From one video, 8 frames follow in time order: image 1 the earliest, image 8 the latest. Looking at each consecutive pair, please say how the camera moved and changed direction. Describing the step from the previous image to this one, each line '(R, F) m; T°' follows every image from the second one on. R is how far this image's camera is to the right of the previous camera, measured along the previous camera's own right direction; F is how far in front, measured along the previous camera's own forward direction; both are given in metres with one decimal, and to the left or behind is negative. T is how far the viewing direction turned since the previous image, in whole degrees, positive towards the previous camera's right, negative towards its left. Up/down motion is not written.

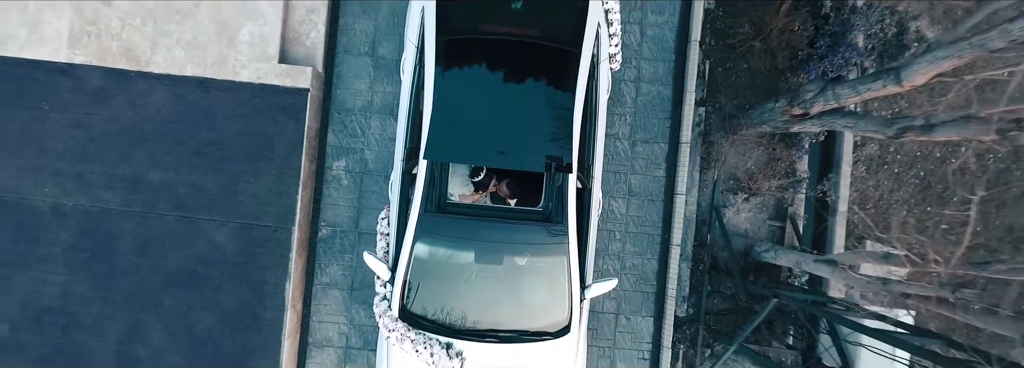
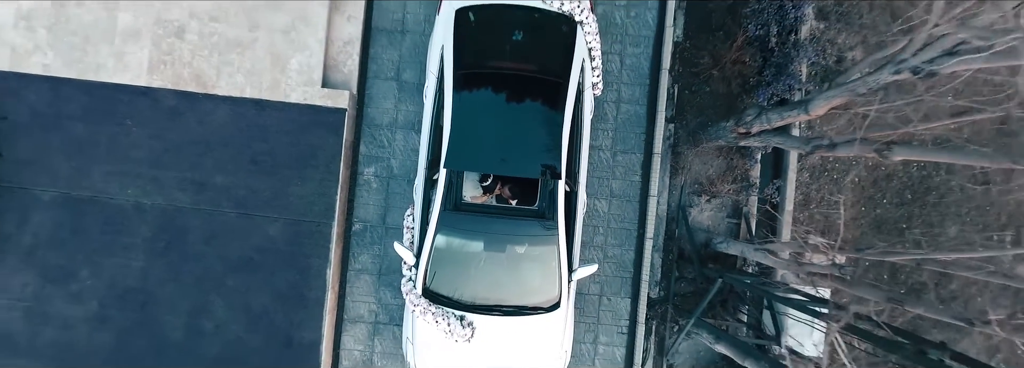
(0.0, -1.2) m; 0°
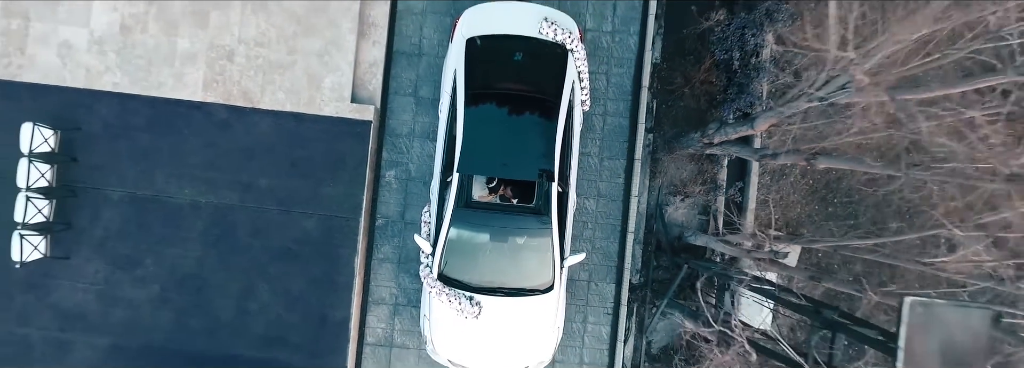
(0.0, -1.1) m; 0°
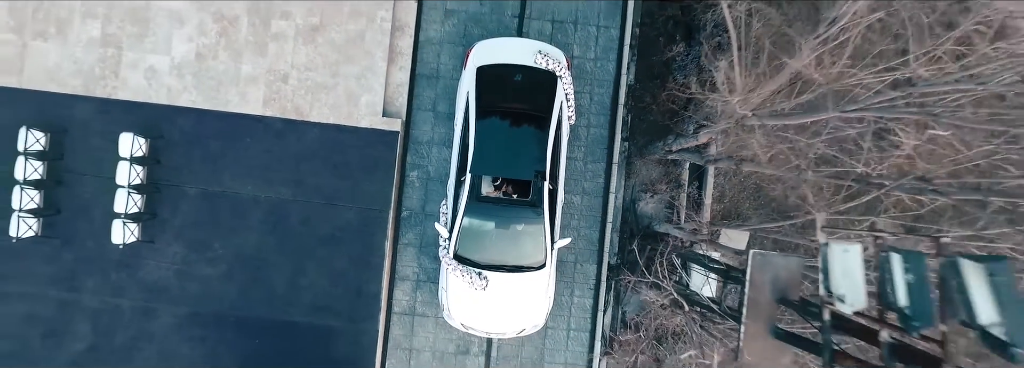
(0.0, -1.8) m; 0°
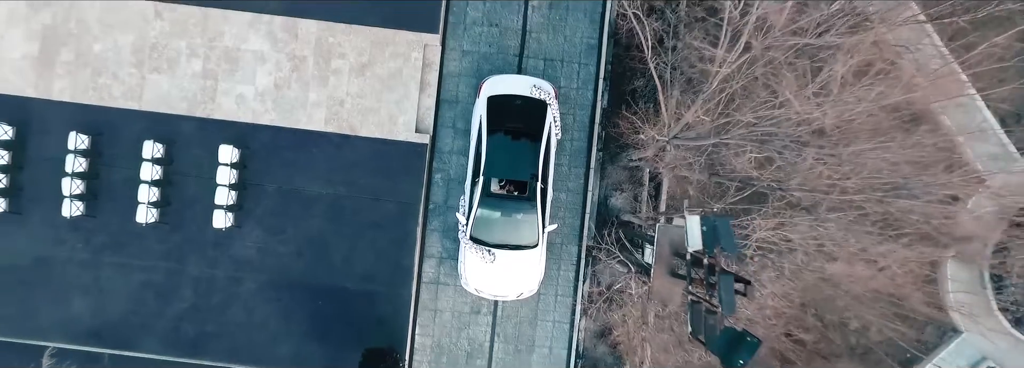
(0.0, -3.1) m; 0°
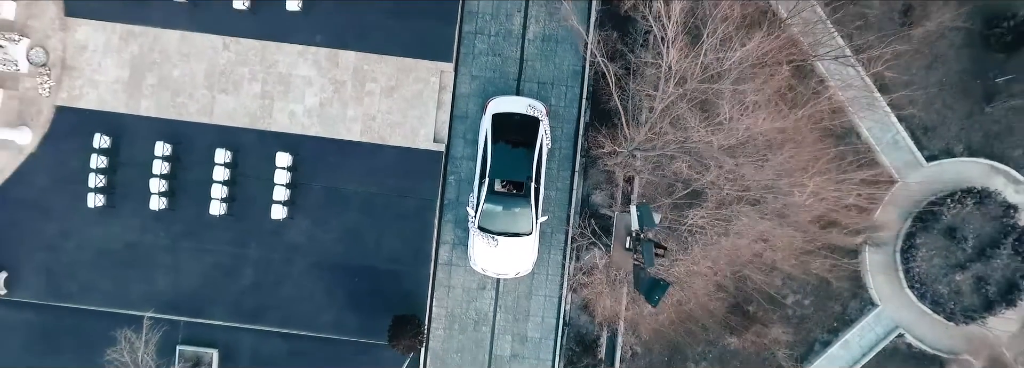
(0.0, -3.0) m; 0°
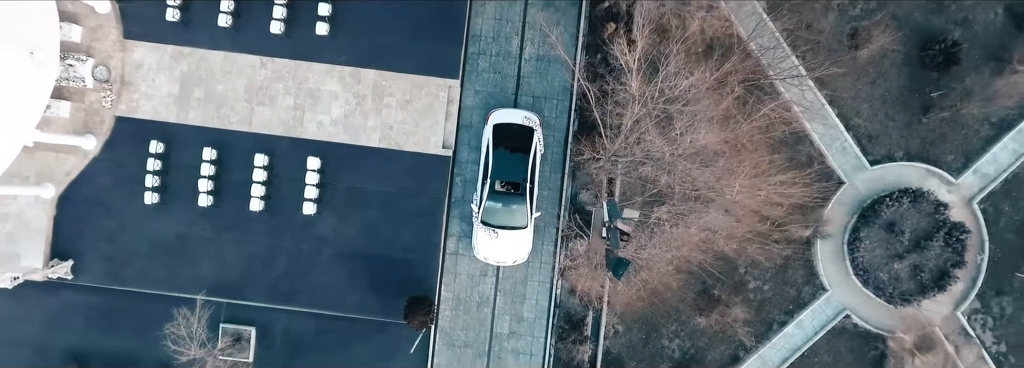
(+0.1, -2.5) m; 0°
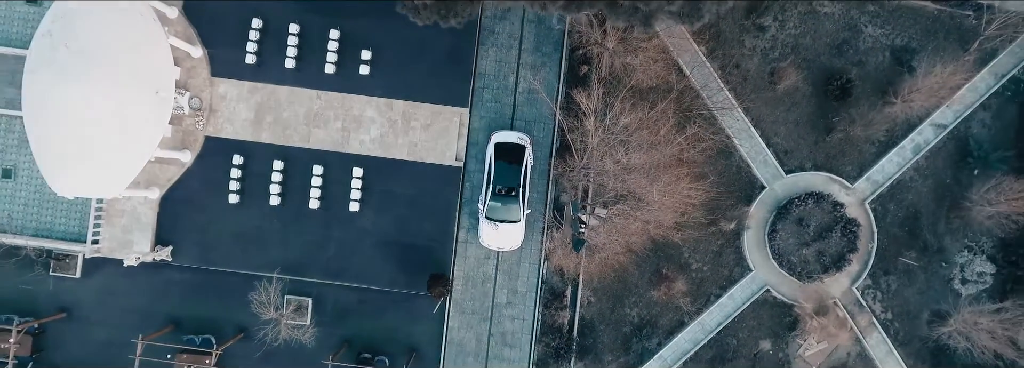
(+0.2, -5.5) m; 0°
